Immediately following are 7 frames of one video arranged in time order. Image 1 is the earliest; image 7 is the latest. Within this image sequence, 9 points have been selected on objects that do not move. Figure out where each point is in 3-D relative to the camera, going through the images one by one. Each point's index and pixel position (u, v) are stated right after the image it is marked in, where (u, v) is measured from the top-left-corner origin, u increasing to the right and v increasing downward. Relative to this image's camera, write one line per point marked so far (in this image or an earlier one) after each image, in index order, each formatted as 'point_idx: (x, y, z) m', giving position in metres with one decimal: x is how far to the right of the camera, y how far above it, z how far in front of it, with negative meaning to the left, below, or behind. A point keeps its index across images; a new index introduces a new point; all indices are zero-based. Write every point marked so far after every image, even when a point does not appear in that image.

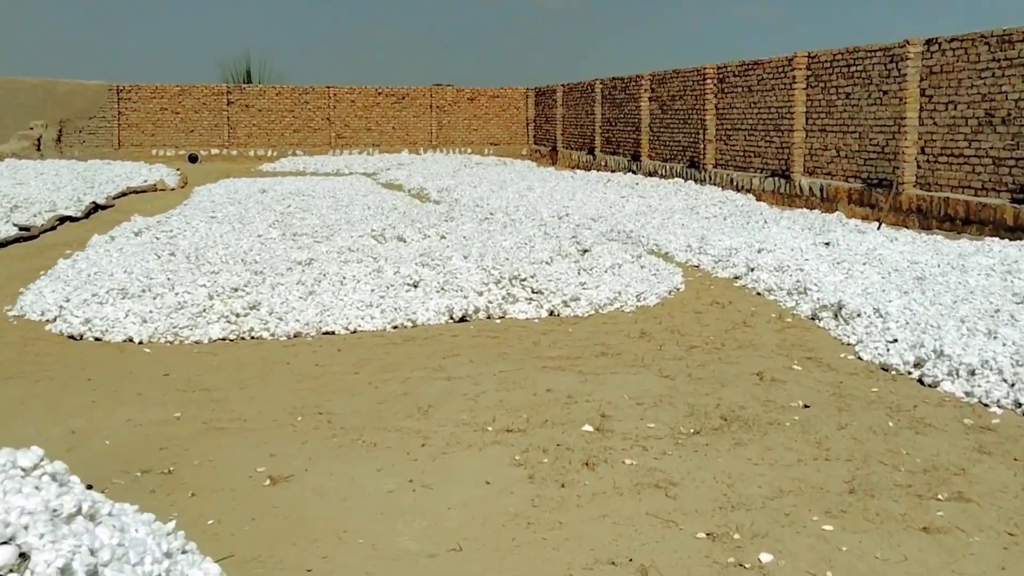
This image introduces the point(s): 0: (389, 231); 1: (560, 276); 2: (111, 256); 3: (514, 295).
0: (-1.2, +0.5, +10.5) m
1: (+0.4, +0.1, +8.8) m
2: (-3.4, +0.3, +8.9) m
3: (0.0, 0.0, +8.4) m
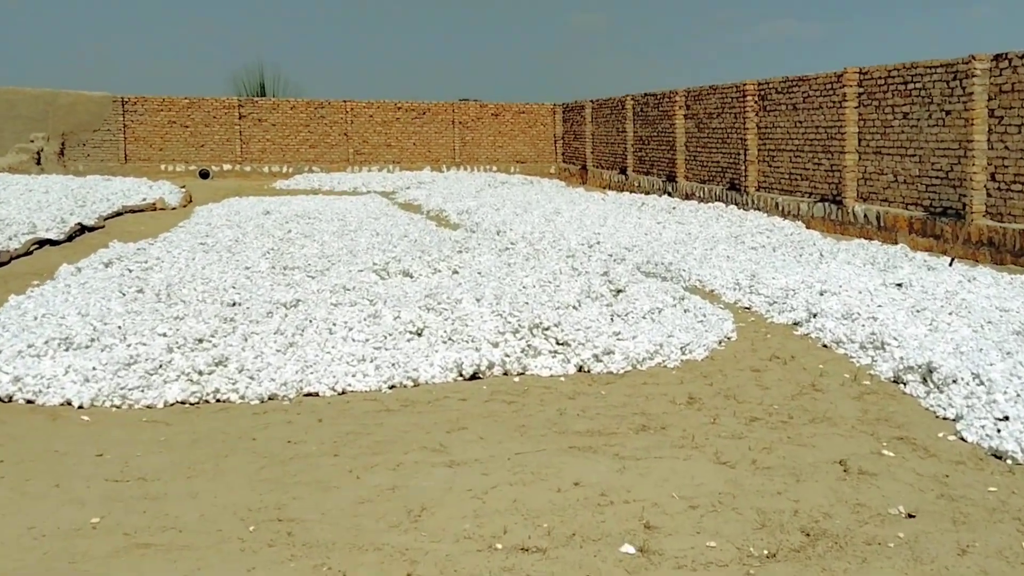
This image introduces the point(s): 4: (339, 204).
0: (-1.0, +0.2, +9.2) m
1: (+0.6, -0.2, +7.5) m
2: (-3.3, -0.1, +7.7) m
3: (+0.2, -0.4, +7.1) m
4: (-2.9, +1.4, +17.3) m
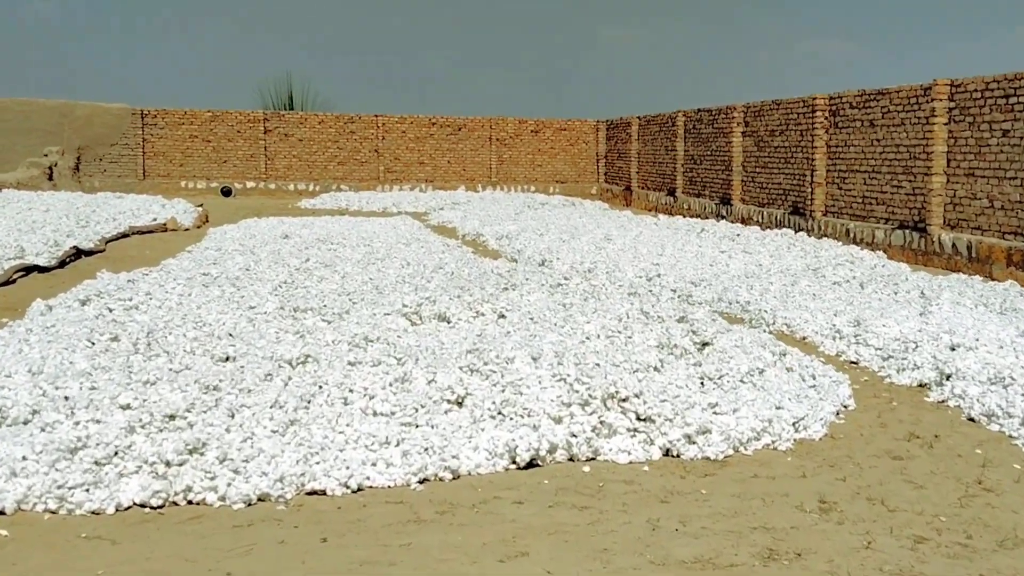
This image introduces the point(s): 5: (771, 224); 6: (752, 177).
0: (-0.6, -0.2, +7.6) m
1: (+0.9, -0.6, +5.9) m
2: (-2.9, -0.3, +6.2) m
3: (+0.5, -0.7, +5.5) m
4: (-2.2, +0.9, +15.8) m
5: (+4.4, +1.1, +17.8) m
6: (+4.3, +2.0, +18.9) m
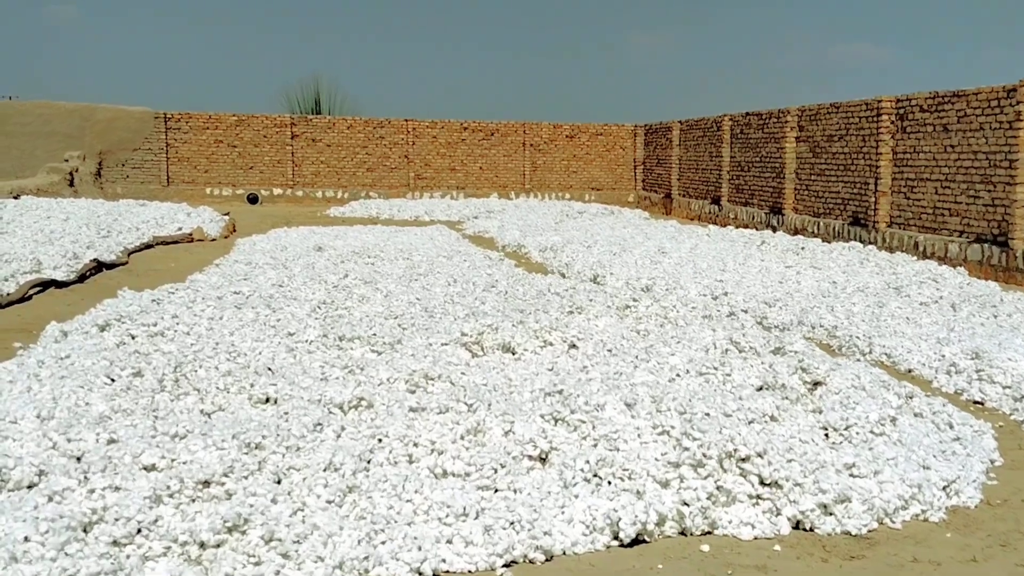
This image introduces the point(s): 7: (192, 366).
0: (-0.1, -0.3, +6.7) m
1: (+1.4, -0.7, +4.9) m
2: (-2.4, -0.5, +5.3) m
3: (+0.9, -0.9, +4.5) m
4: (-1.6, +0.7, +14.9) m
5: (+5.0, +0.8, +16.8) m
6: (+5.0, +1.8, +17.9) m
7: (-1.8, -0.4, +5.9) m
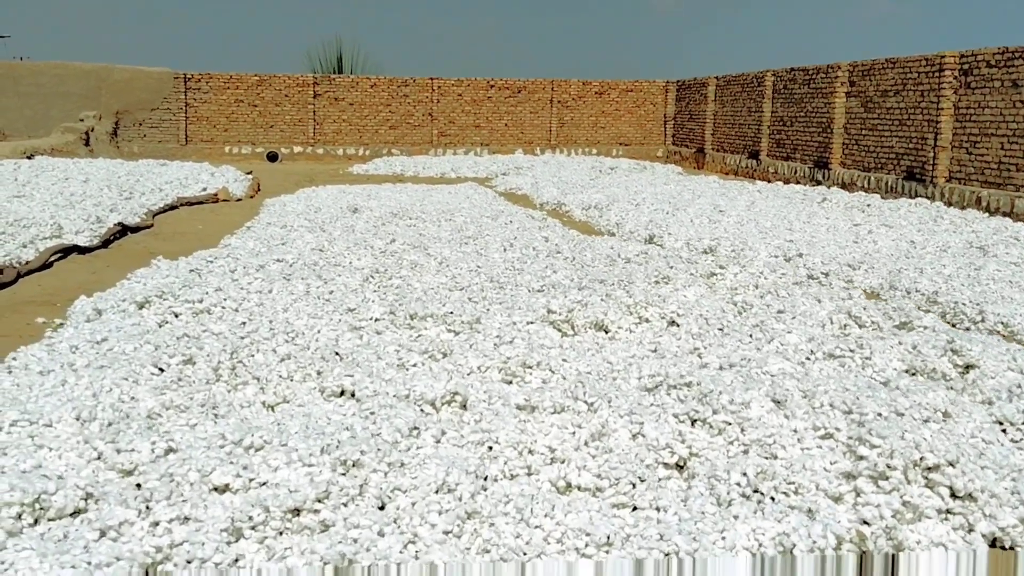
0: (+0.4, -0.2, +5.9) m
1: (+1.9, -0.6, +4.2) m
2: (-1.9, -0.4, +4.5) m
3: (+1.5, -0.8, +3.7) m
4: (-1.0, +1.2, +14.1) m
5: (+5.6, +1.5, +15.9) m
6: (+5.6, +2.4, +17.0) m
7: (-1.3, -0.3, +5.2) m
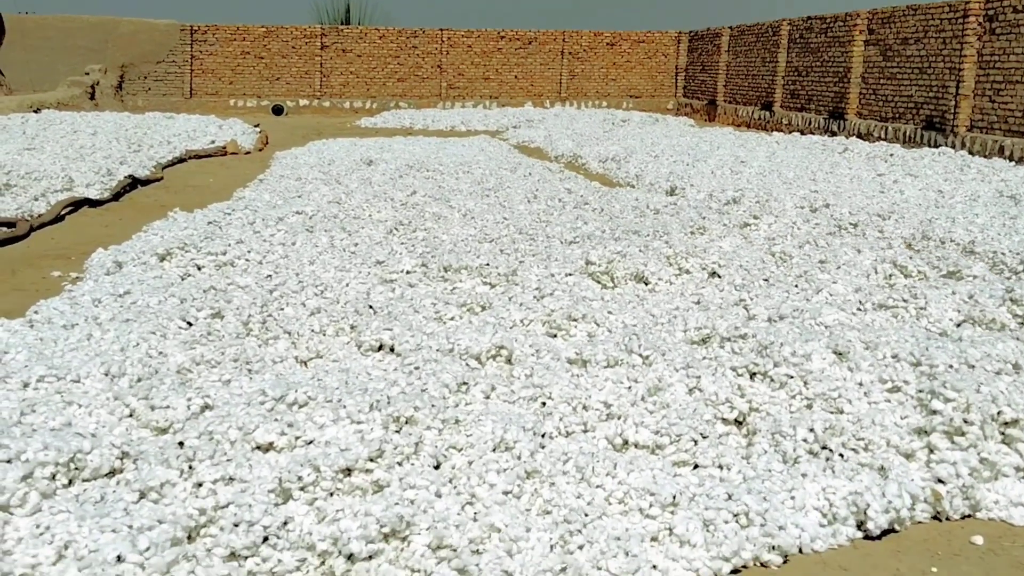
0: (+0.6, +0.1, +5.7) m
1: (+2.1, -0.4, +4.0) m
2: (-1.7, -0.2, +4.3) m
3: (+1.6, -0.6, +3.6) m
4: (-0.8, +1.8, +13.8) m
5: (+5.8, +2.2, +15.6) m
6: (+5.8, +3.2, +16.6) m
7: (-1.1, -0.1, +5.0) m
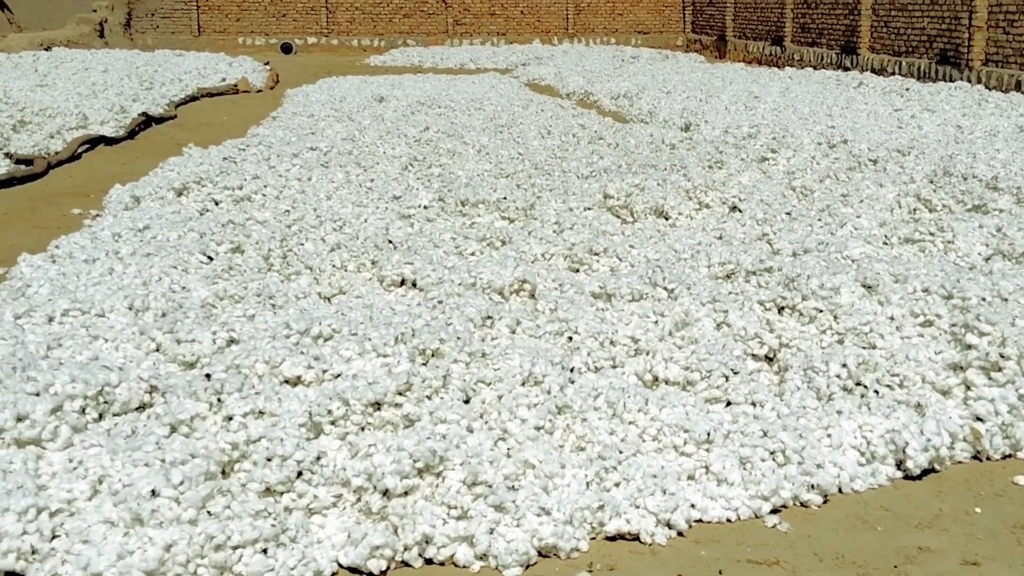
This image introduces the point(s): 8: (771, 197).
0: (+0.7, +0.5, +5.6) m
1: (+2.2, -0.2, +3.9) m
2: (-1.7, +0.1, +4.3) m
3: (+1.7, -0.4, +3.5) m
4: (-0.6, +2.6, +13.6) m
5: (+6.0, +3.1, +15.4) m
6: (+6.0, +4.2, +16.3) m
7: (-1.0, +0.2, +4.9) m
8: (+1.5, +0.5, +5.9) m
